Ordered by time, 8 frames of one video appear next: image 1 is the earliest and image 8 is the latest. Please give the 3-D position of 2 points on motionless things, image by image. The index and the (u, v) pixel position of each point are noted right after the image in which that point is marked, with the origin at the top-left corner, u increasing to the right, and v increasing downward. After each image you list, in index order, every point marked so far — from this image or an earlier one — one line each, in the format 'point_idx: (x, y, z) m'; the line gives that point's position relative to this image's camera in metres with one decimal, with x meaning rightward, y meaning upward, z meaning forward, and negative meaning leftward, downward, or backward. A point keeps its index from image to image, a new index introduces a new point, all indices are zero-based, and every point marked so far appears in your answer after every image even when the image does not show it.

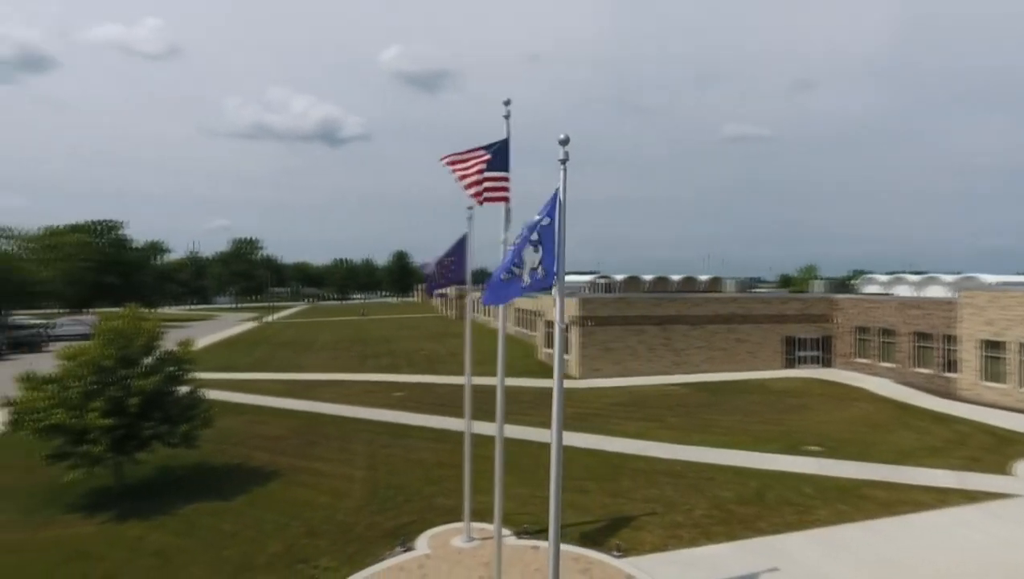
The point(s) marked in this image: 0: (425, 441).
0: (-2.7, -4.6, +19.2) m
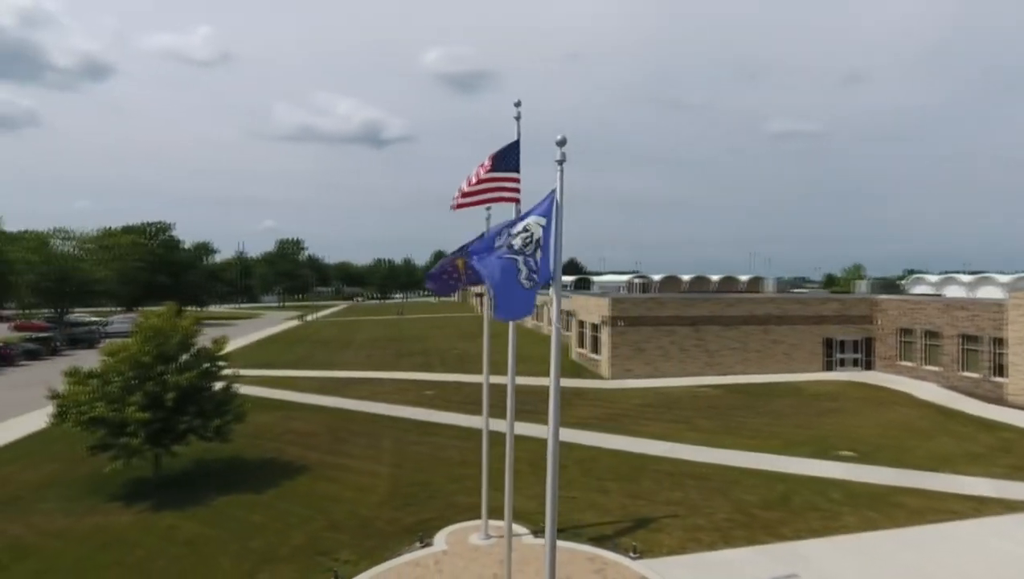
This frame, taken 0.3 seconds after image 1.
0: (-1.9, -4.6, +19.4) m
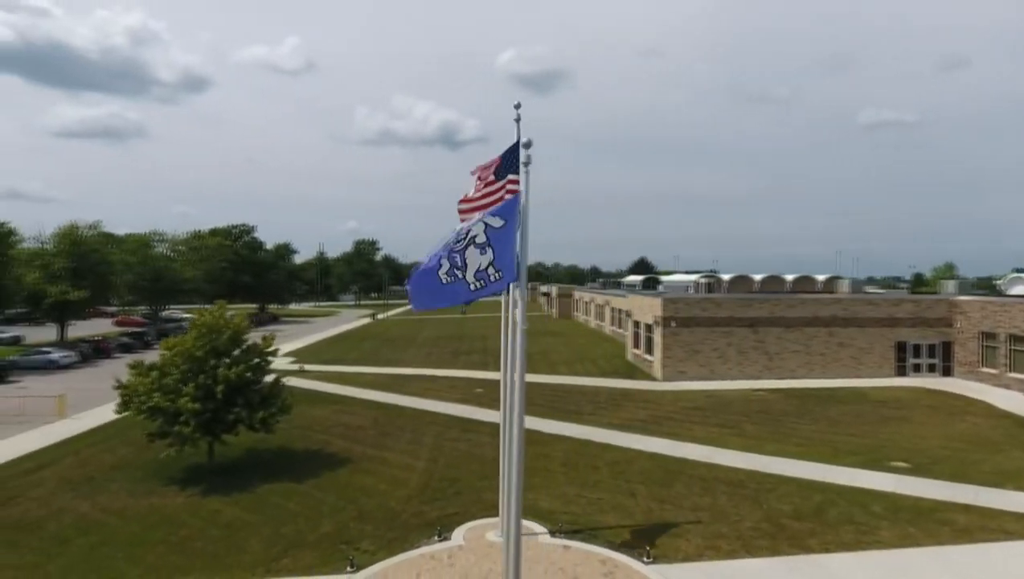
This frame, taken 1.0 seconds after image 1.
0: (-0.7, -4.6, +19.7) m
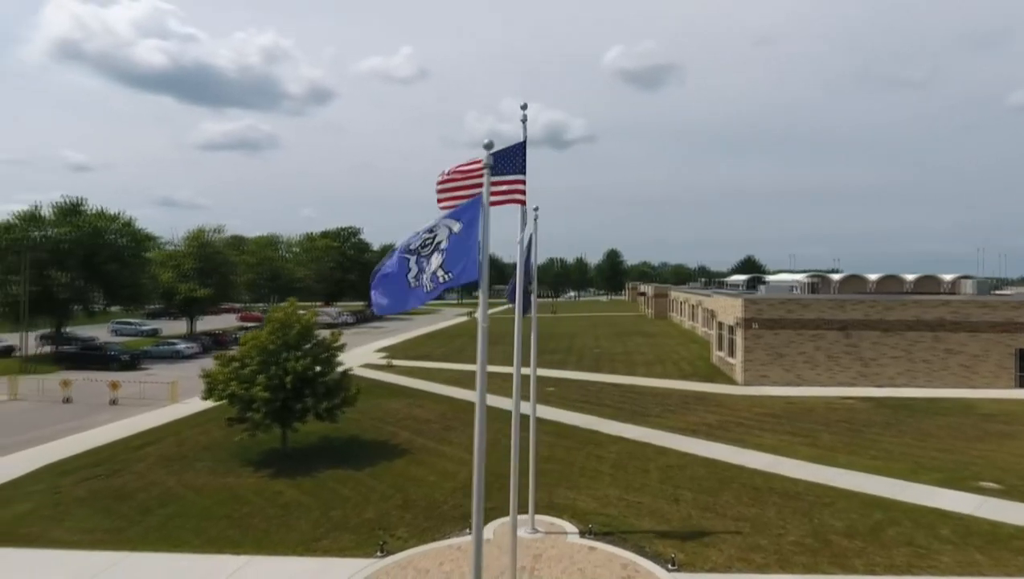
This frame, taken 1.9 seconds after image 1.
0: (+1.1, -4.5, +19.8) m
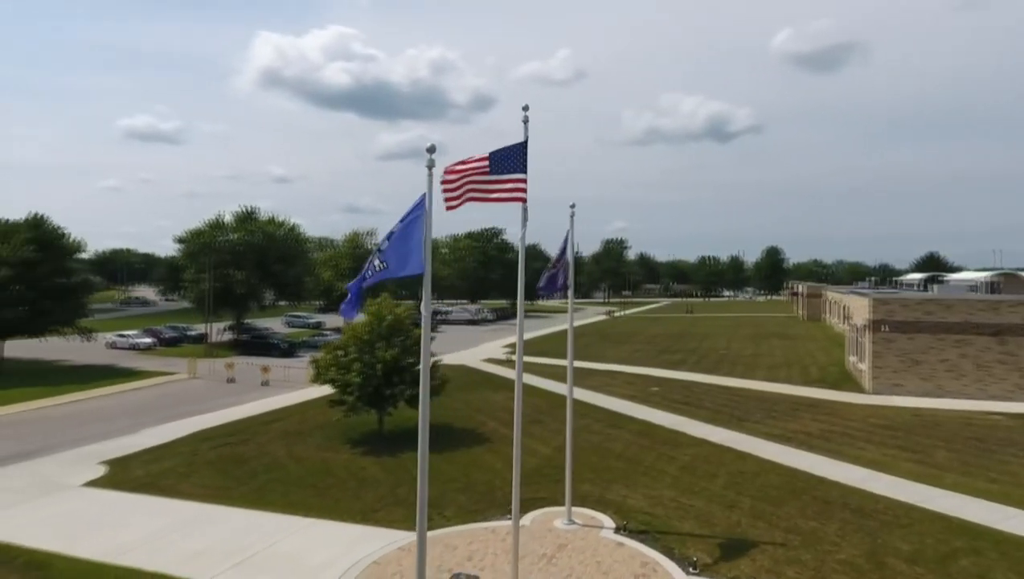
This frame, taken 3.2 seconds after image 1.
0: (+3.6, -4.4, +19.6) m
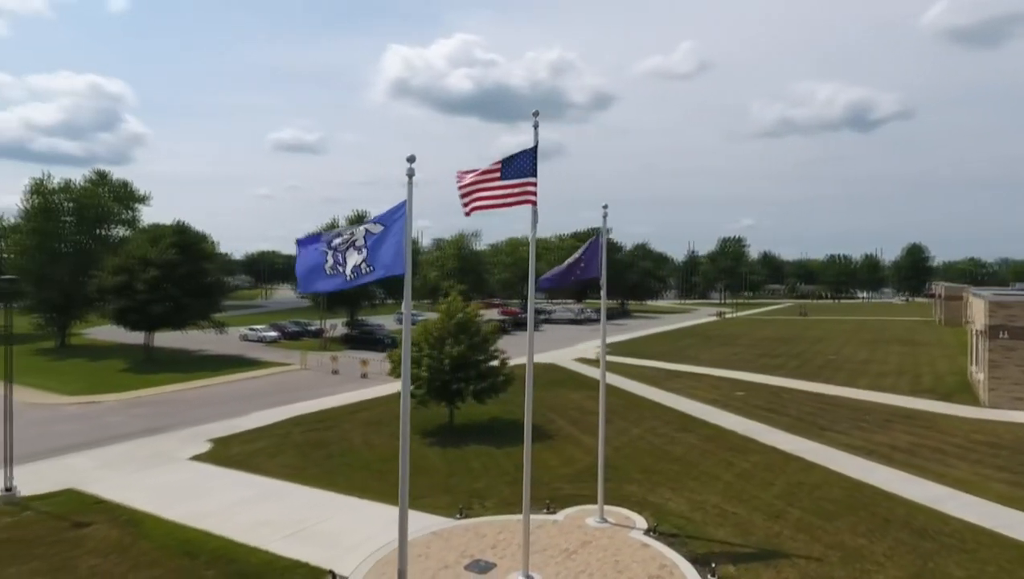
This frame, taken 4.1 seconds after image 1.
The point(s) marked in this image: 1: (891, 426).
0: (+5.5, -4.5, +19.1) m
1: (+11.7, -4.3, +19.5) m
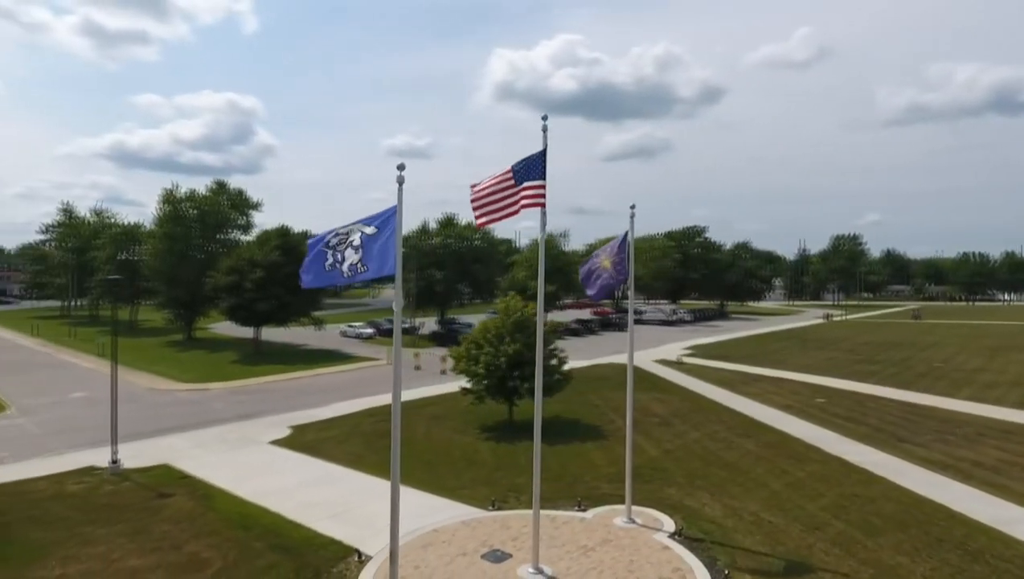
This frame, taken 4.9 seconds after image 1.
0: (+7.0, -4.5, +18.4) m
1: (+13.2, -4.3, +17.8) m
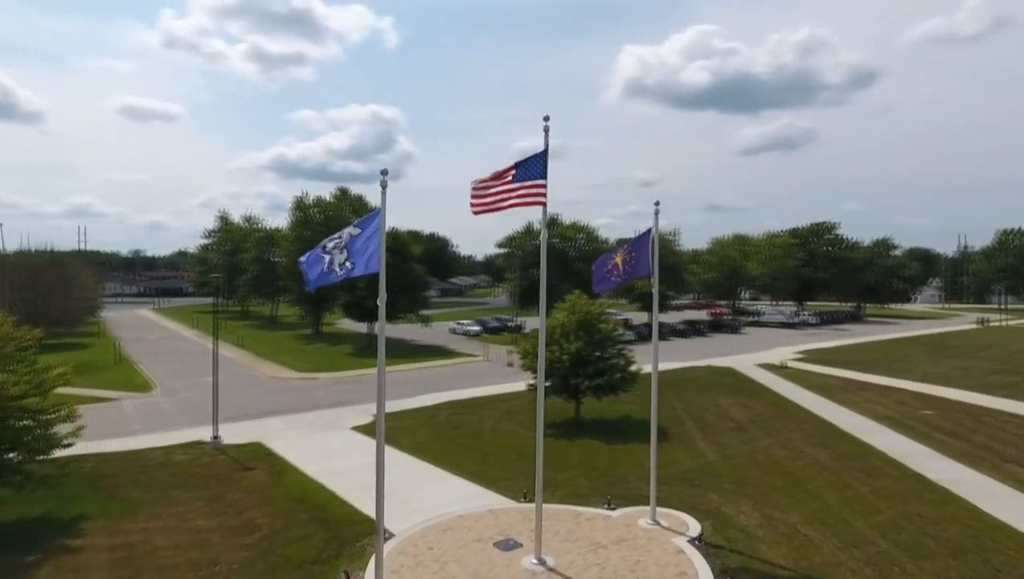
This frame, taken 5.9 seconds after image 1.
0: (+8.4, -4.4, +17.1) m
1: (+14.4, -4.3, +15.3) m
